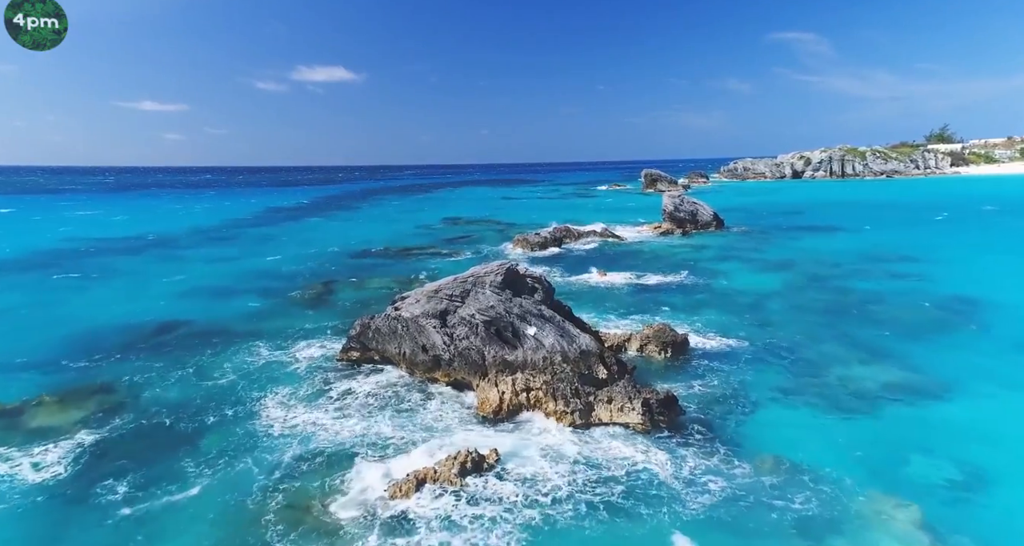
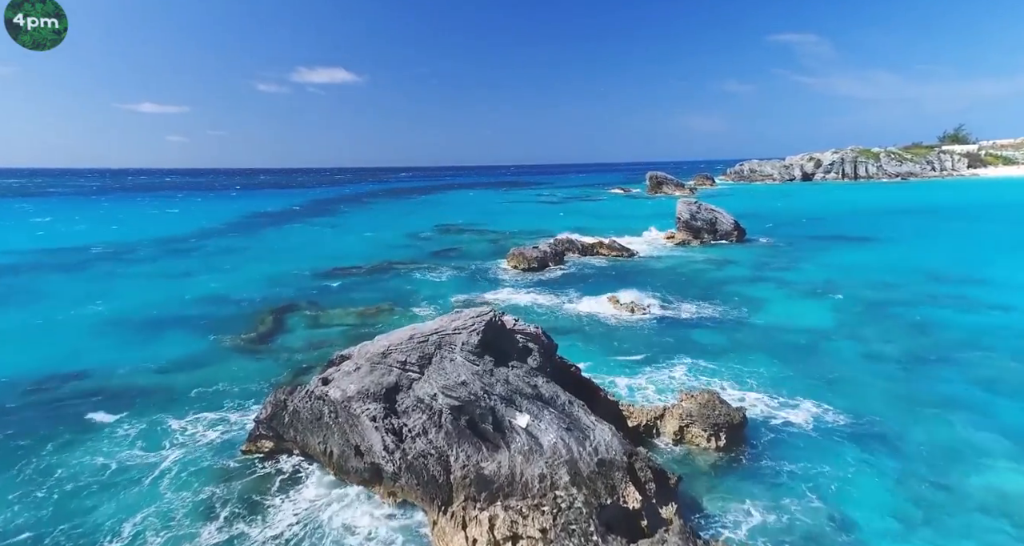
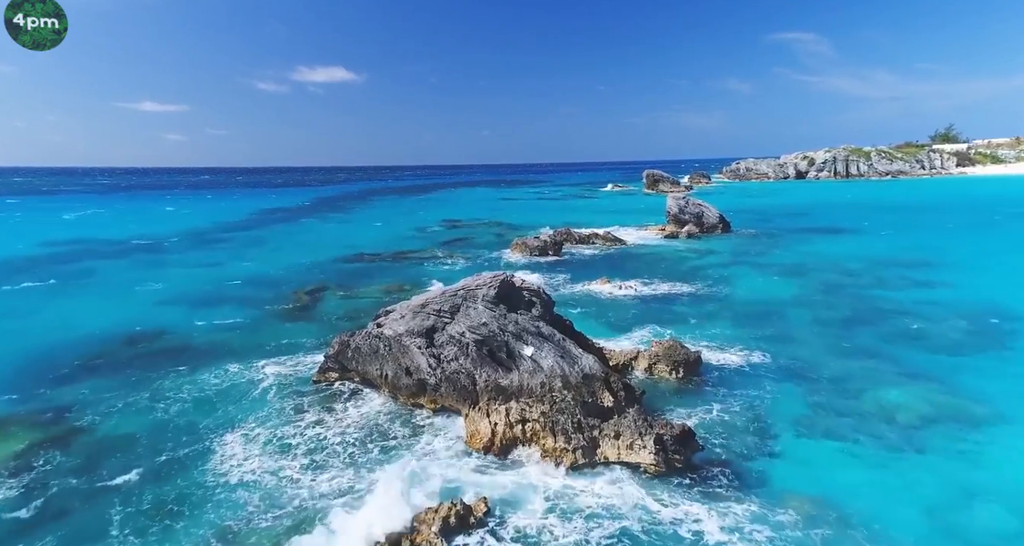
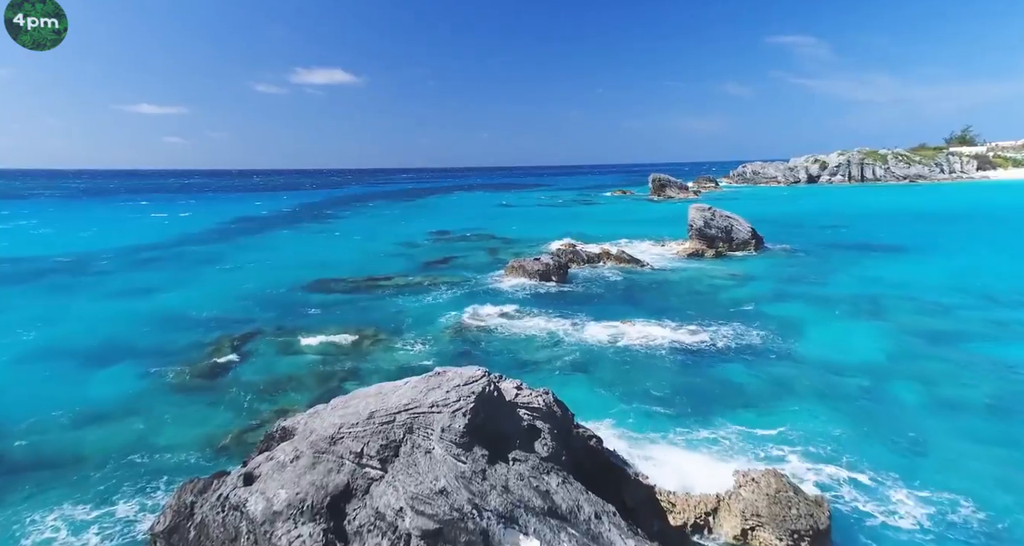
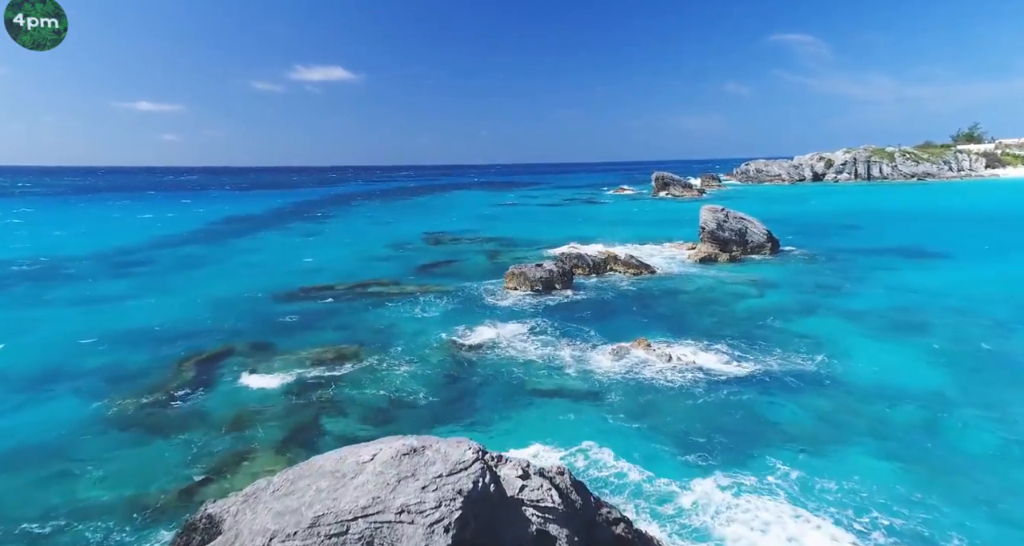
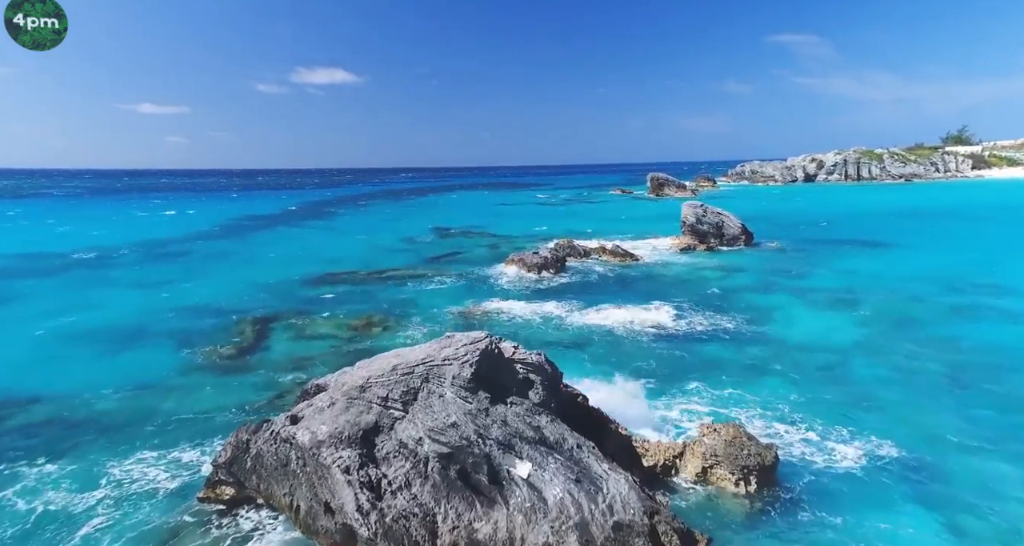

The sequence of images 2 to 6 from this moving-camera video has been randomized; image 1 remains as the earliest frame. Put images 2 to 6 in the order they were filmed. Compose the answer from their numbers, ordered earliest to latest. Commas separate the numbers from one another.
3, 2, 6, 4, 5
